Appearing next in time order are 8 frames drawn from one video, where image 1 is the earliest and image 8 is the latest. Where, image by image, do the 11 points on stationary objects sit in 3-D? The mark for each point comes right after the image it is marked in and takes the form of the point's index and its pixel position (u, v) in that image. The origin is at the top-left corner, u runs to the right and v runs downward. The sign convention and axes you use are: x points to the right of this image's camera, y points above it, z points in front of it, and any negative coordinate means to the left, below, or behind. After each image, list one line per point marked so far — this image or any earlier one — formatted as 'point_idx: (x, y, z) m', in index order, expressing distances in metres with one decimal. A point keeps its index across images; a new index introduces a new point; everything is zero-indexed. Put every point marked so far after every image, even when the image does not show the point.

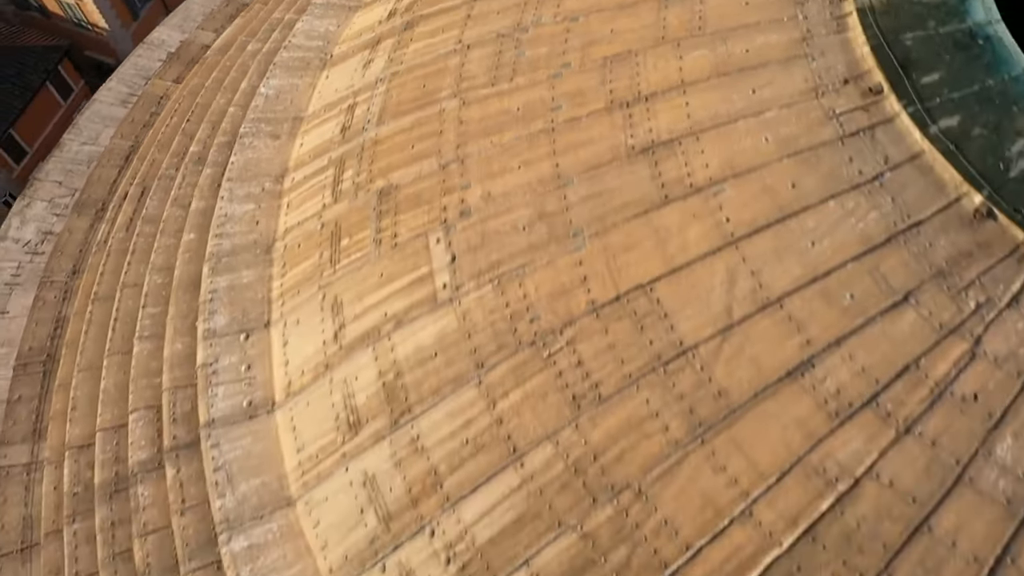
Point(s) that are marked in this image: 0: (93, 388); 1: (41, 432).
0: (-5.3, -1.3, +10.4) m
1: (-6.3, -1.9, +10.9) m
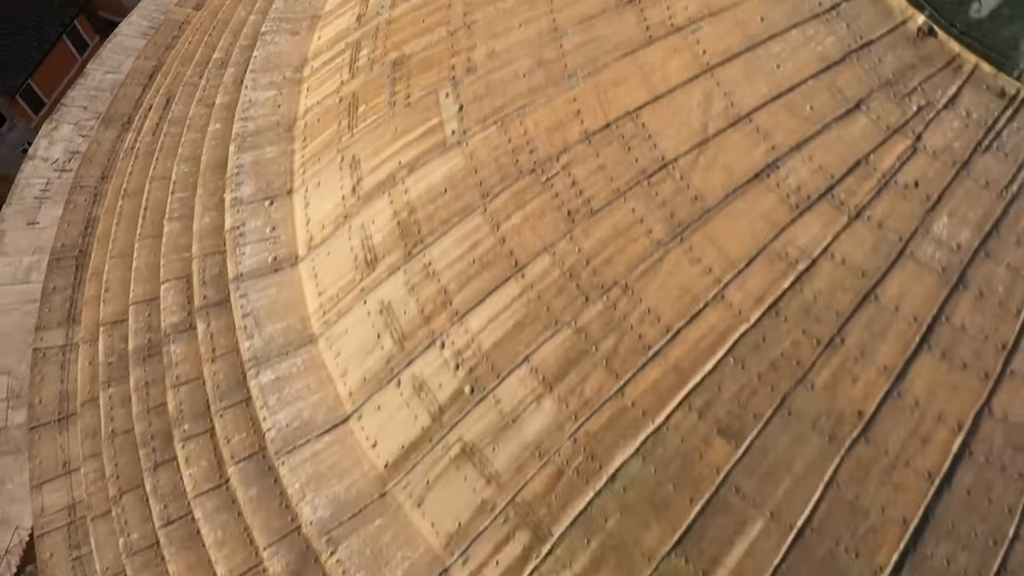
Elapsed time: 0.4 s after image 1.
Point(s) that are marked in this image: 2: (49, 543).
0: (-5.3, +0.2, +11.2) m
1: (-6.3, -0.4, +11.7) m
2: (-5.8, -3.2, +10.3) m
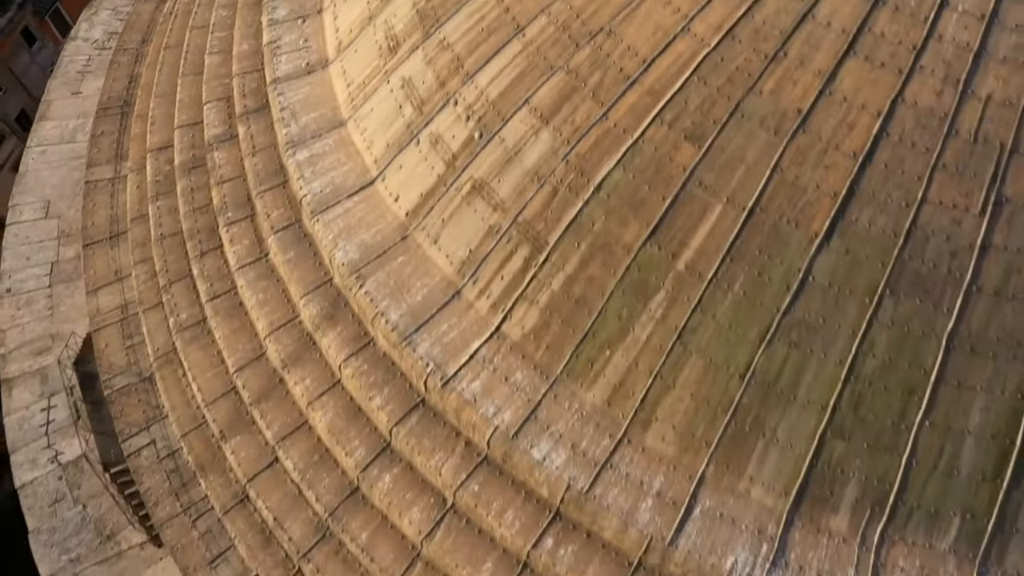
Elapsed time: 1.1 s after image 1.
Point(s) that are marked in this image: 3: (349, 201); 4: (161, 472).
0: (-5.3, +2.7, +12.5) m
1: (-6.2, +2.1, +13.0) m
2: (-5.8, -0.7, +11.7) m
3: (-1.9, +1.0, +9.4) m
4: (-4.6, -2.4, +10.8) m
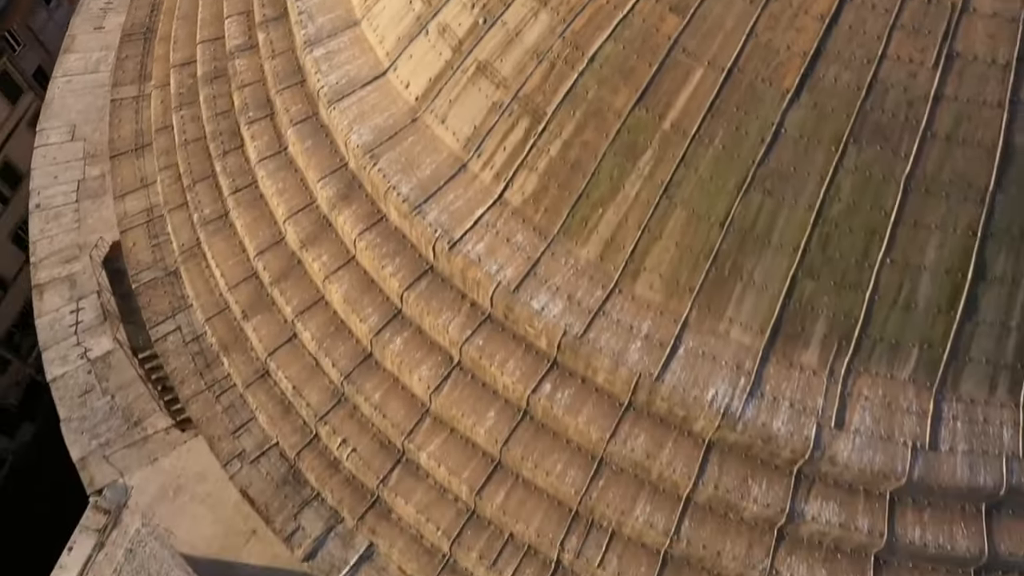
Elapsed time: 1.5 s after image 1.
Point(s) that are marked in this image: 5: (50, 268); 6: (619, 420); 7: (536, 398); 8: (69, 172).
0: (-5.3, +4.2, +13.3) m
1: (-6.2, +3.6, +13.8) m
2: (-5.8, +0.8, +12.5) m
3: (-1.9, +2.5, +10.2) m
4: (-4.6, -0.9, +11.6) m
5: (-7.7, +0.3, +13.6) m
6: (+1.2, -1.5, +8.8) m
7: (+0.3, -1.3, +9.0) m
8: (-7.8, +2.1, +14.4) m
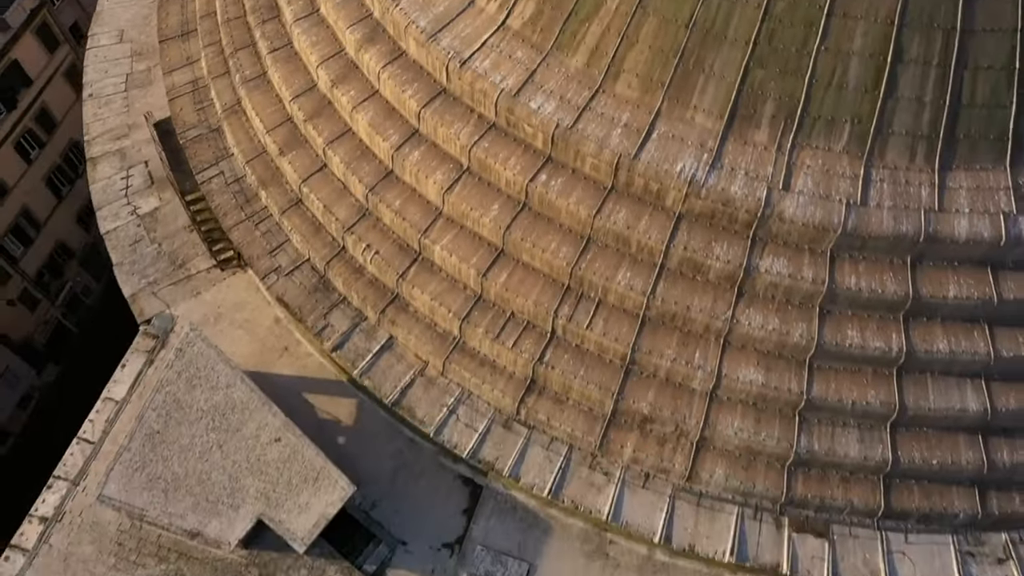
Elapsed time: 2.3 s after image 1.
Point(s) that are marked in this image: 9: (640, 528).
0: (-5.3, +6.6, +15.2) m
1: (-6.2, +6.0, +15.7) m
2: (-5.8, +3.2, +14.2) m
3: (-1.9, +5.0, +12.0) m
4: (-4.6, +1.6, +13.2) m
5: (-7.7, +2.7, +15.3) m
6: (+1.2, +1.1, +10.5) m
7: (+0.3, +1.3, +10.7) m
8: (-7.8, +4.4, +16.1) m
9: (+1.7, -3.1, +10.6) m
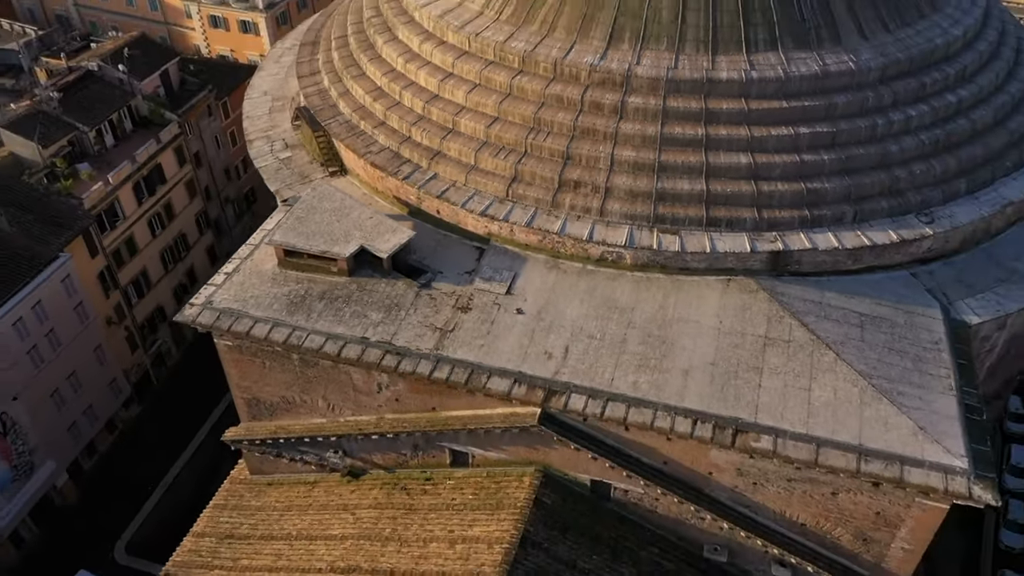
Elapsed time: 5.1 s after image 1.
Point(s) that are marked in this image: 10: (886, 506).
0: (-5.6, +8.5, +26.8) m
1: (-6.6, +7.7, +27.1) m
2: (-6.1, +5.7, +24.7) m
3: (-2.2, +8.2, +23.4) m
4: (-4.8, +4.6, +23.2) m
5: (-8.0, +4.8, +25.4) m
6: (+0.9, +5.2, +20.5) m
7: (0.0, +5.3, +20.8) m
8: (-8.2, +6.1, +26.9) m
9: (+1.5, +1.2, +19.1) m
10: (+7.5, -4.4, +16.3) m
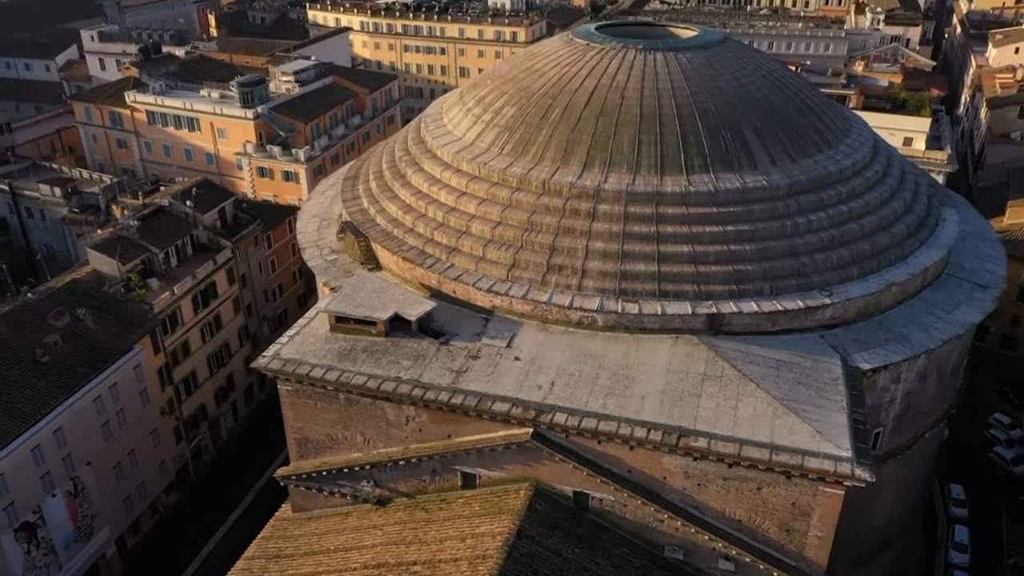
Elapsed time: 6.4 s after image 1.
0: (-5.7, +5.1, +34.1) m
1: (-6.6, +4.3, +34.2) m
2: (-6.1, +2.8, +31.5) m
3: (-2.2, +5.5, +30.7) m
4: (-4.9, +1.9, +29.7) m
5: (-8.0, +1.7, +32.0) m
6: (+0.9, +3.1, +27.3) m
7: (0.0, +3.2, +27.5) m
8: (-8.2, +2.7, +33.7) m
9: (+1.5, -0.5, +25.1) m
10: (+7.5, -5.4, +21.2) m
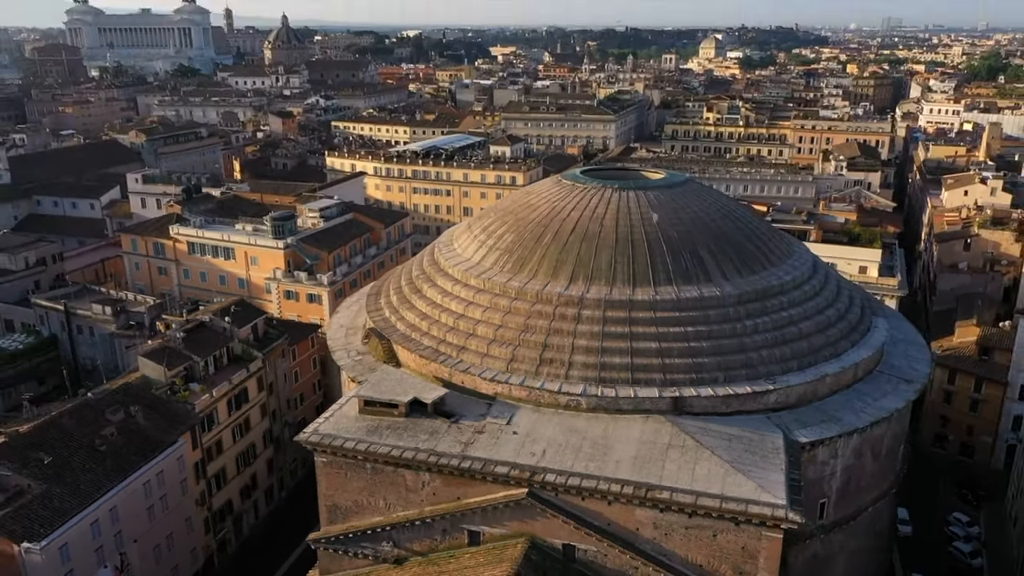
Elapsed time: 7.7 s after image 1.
0: (-5.7, +0.2, +40.2) m
1: (-6.7, -0.6, +40.1) m
2: (-6.2, -1.6, +37.2) m
3: (-2.2, +1.2, +36.9) m
4: (-4.9, -2.2, +35.4) m
5: (-8.1, -2.7, +37.6) m
6: (+0.9, -0.6, +33.2) m
7: (0.0, -0.6, +33.4) m
8: (-8.2, -2.1, +39.4) m
9: (+1.4, -3.8, +30.4) m
10: (+7.4, -8.0, +25.7) m
